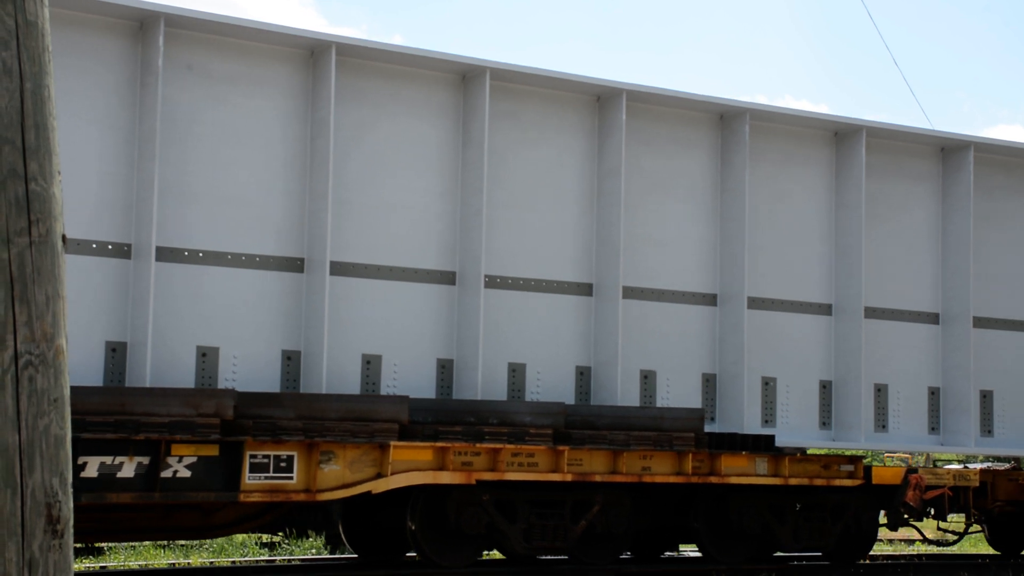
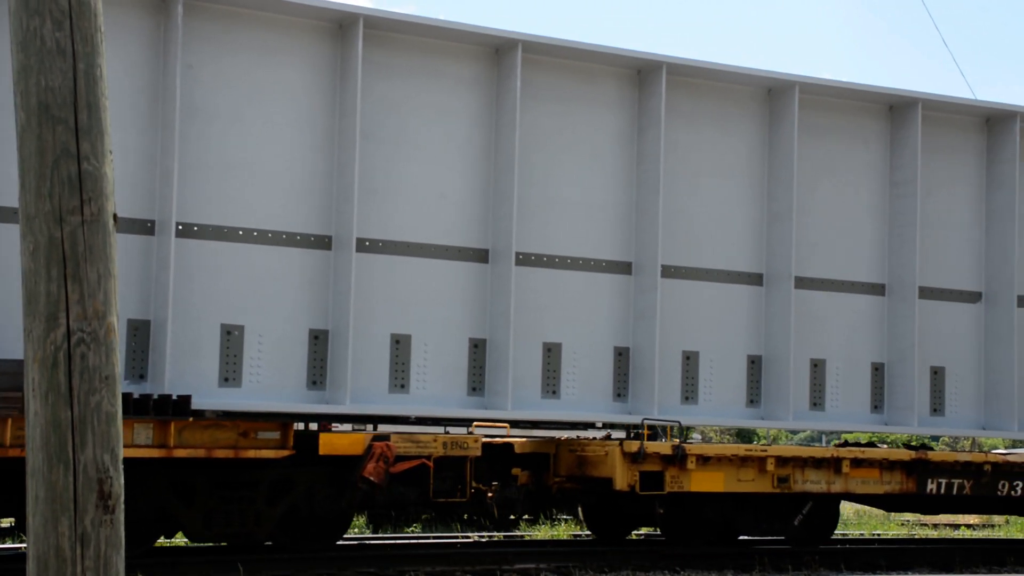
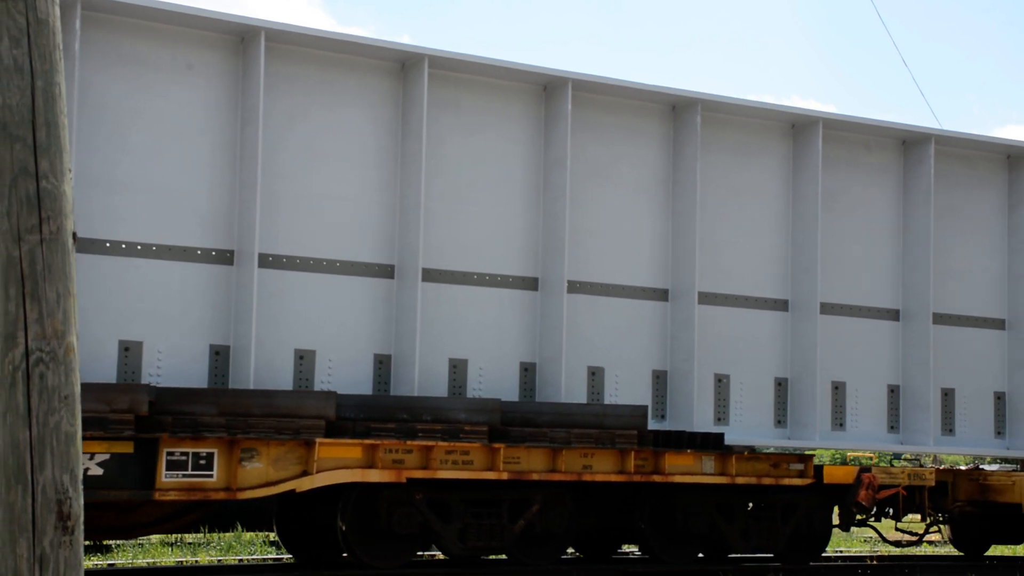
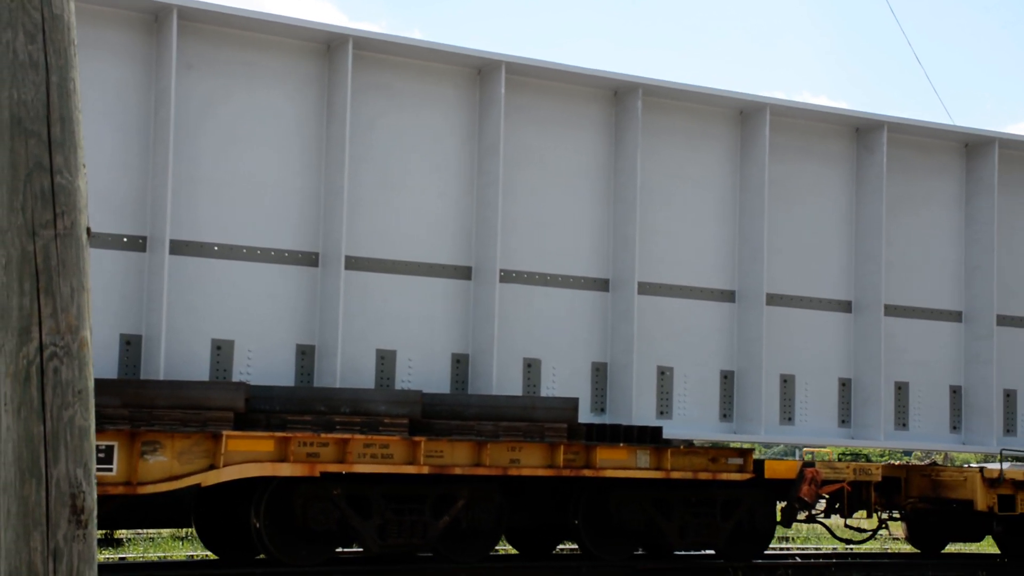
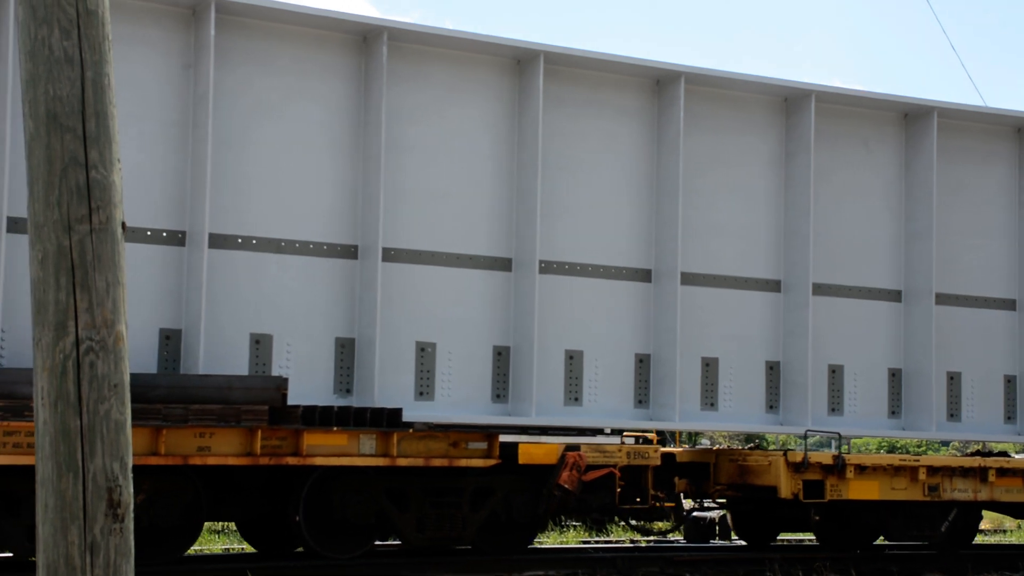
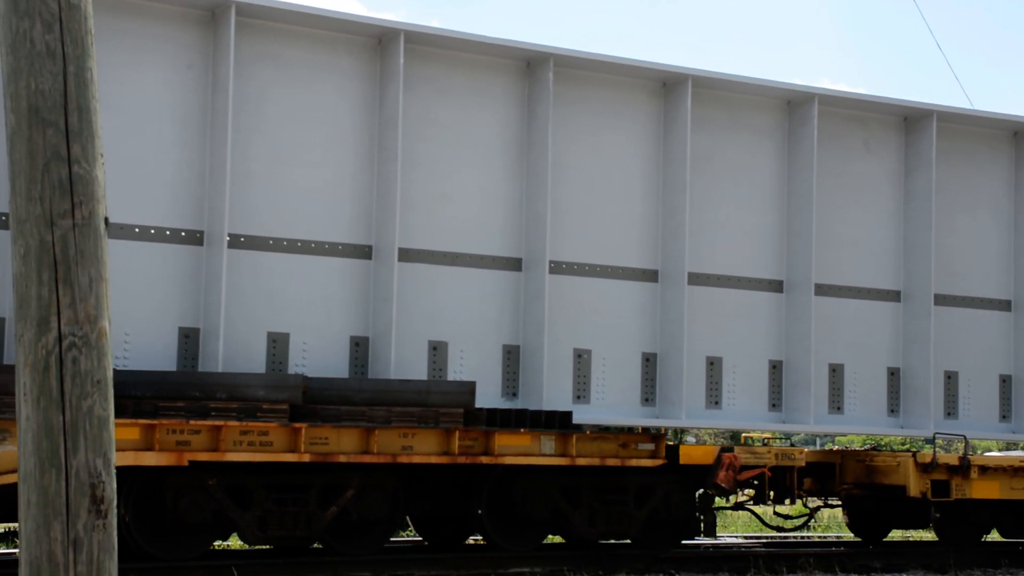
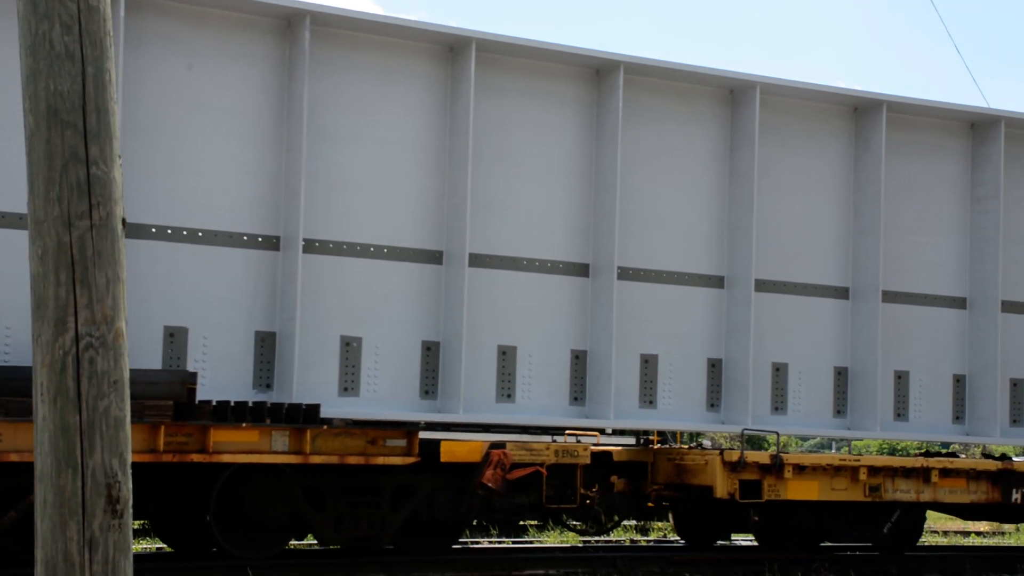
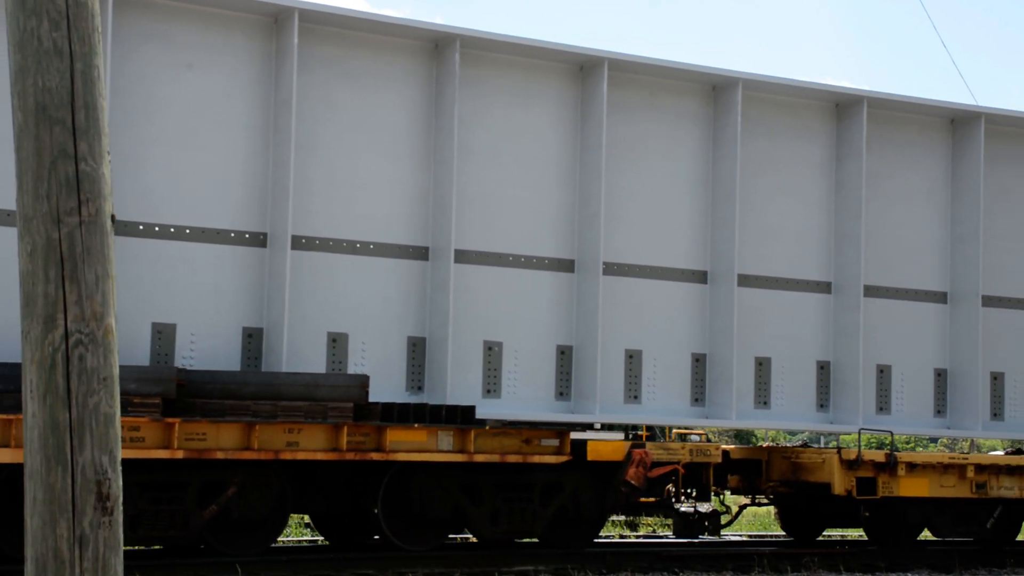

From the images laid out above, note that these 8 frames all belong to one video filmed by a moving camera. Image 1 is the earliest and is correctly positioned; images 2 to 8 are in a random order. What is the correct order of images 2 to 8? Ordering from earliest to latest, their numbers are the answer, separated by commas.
3, 4, 6, 8, 5, 7, 2
